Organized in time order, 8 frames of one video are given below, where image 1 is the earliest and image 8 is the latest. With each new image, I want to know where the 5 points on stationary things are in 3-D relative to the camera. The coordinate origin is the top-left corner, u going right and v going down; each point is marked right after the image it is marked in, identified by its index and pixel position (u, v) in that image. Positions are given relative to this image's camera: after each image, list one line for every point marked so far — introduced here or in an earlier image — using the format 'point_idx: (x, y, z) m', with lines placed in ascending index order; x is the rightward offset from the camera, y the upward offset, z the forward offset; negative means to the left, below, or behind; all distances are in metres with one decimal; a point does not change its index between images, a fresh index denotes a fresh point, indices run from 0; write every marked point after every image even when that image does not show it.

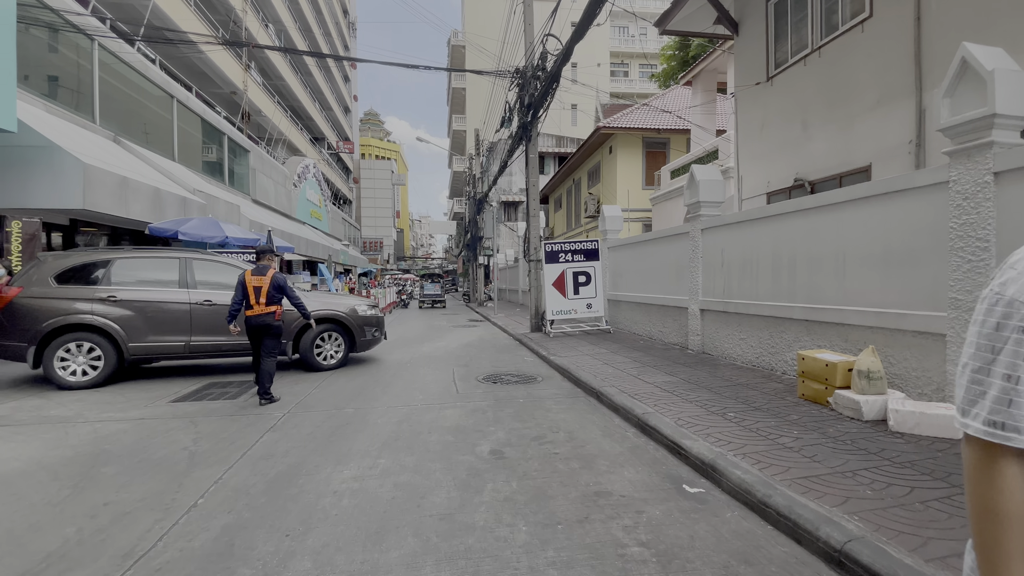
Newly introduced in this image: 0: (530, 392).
0: (+0.3, -1.5, +6.7) m
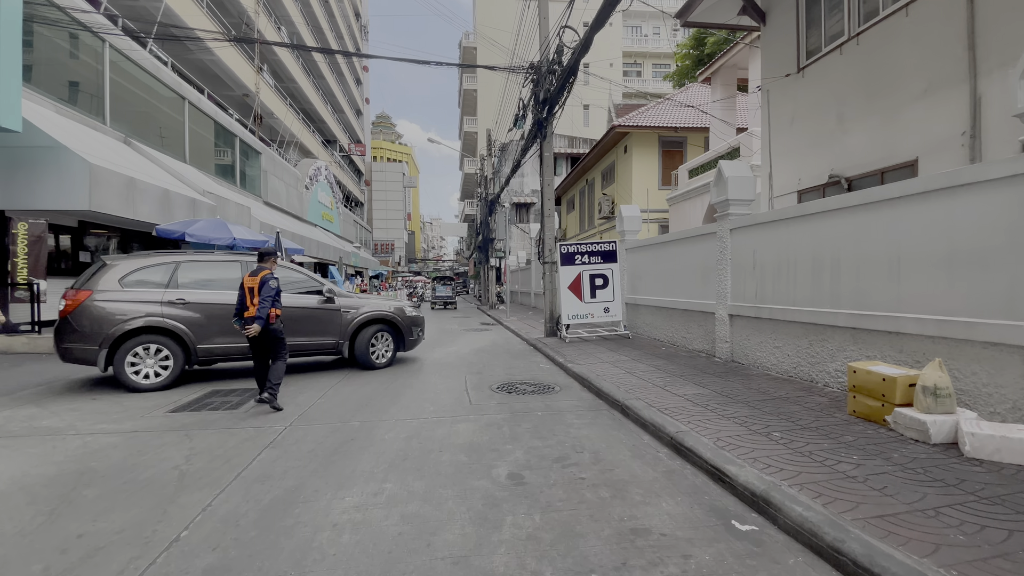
0: (+0.5, -1.5, +6.2) m
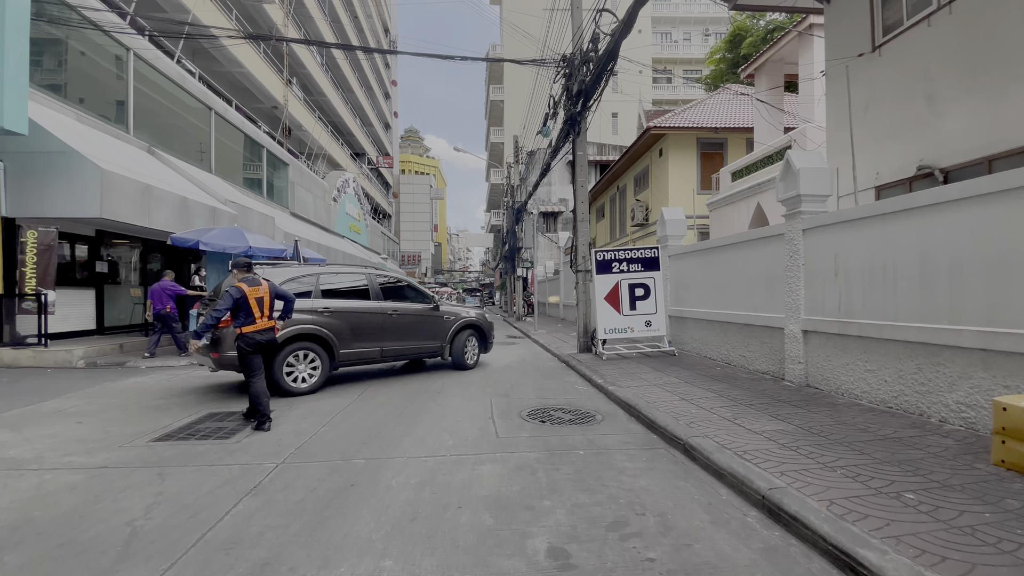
0: (+0.9, -1.7, +5.1) m
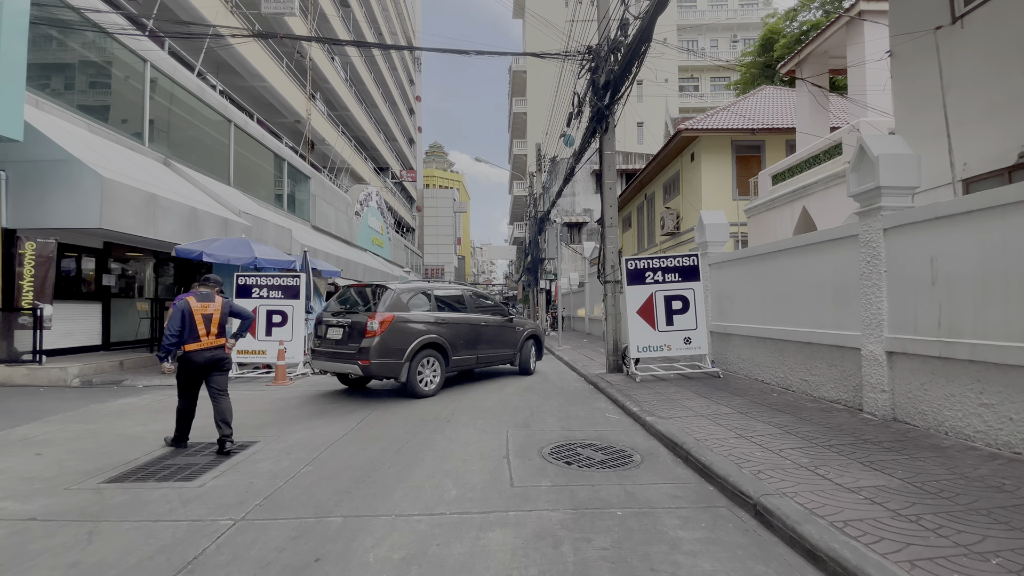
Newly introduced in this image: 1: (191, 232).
0: (+1.0, -1.8, +4.1) m
1: (-8.2, +1.5, +11.8) m
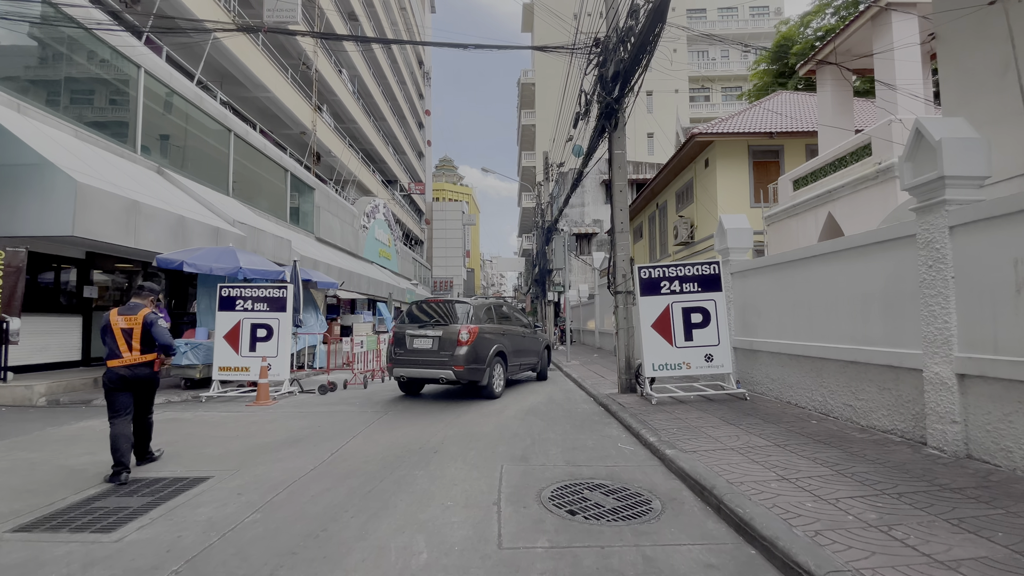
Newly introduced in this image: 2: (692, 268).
0: (+0.9, -1.8, +3.2) m
1: (-8.2, +1.2, +11.2) m
2: (+3.1, +0.3, +8.0) m
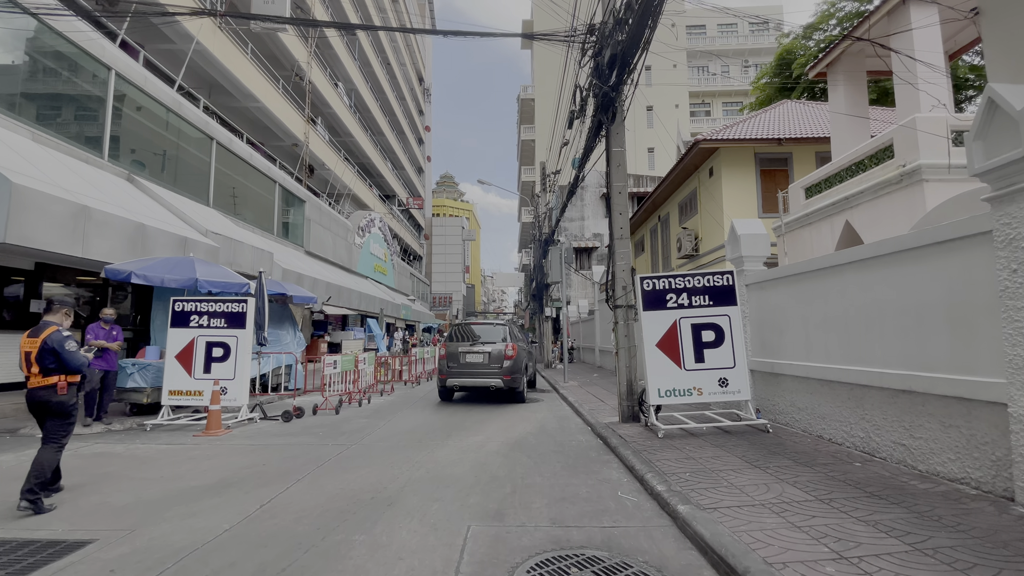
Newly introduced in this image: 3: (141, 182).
0: (+0.7, -1.9, +2.1) m
1: (-8.4, +0.9, +10.3) m
2: (+2.8, +0.1, +6.9) m
3: (-10.8, +3.1, +13.4) m
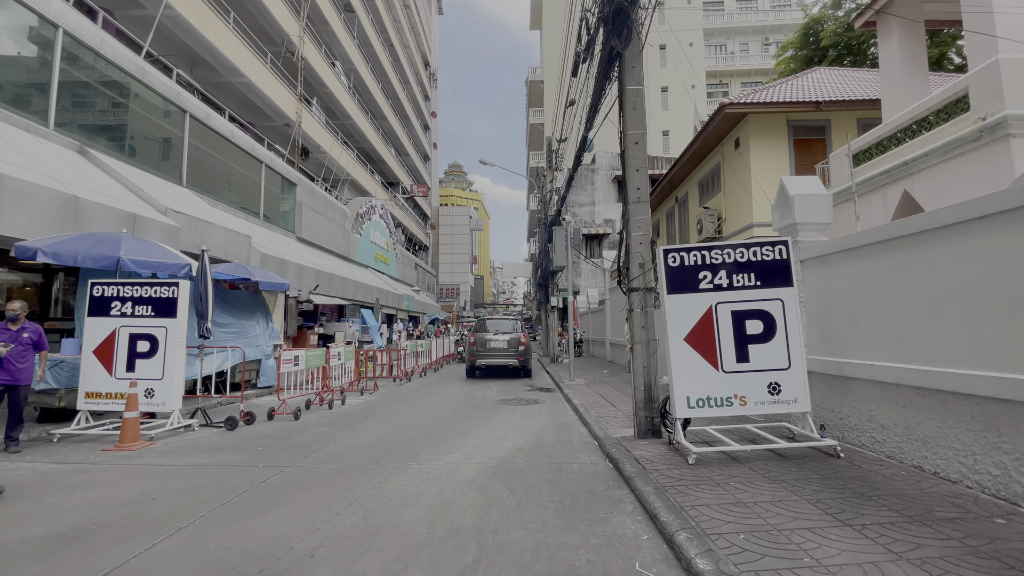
0: (+0.4, -1.7, +0.5) m
1: (-8.5, +1.2, +8.8) m
2: (+2.6, +0.4, +5.2) m
3: (-10.9, +3.5, +12.0) m
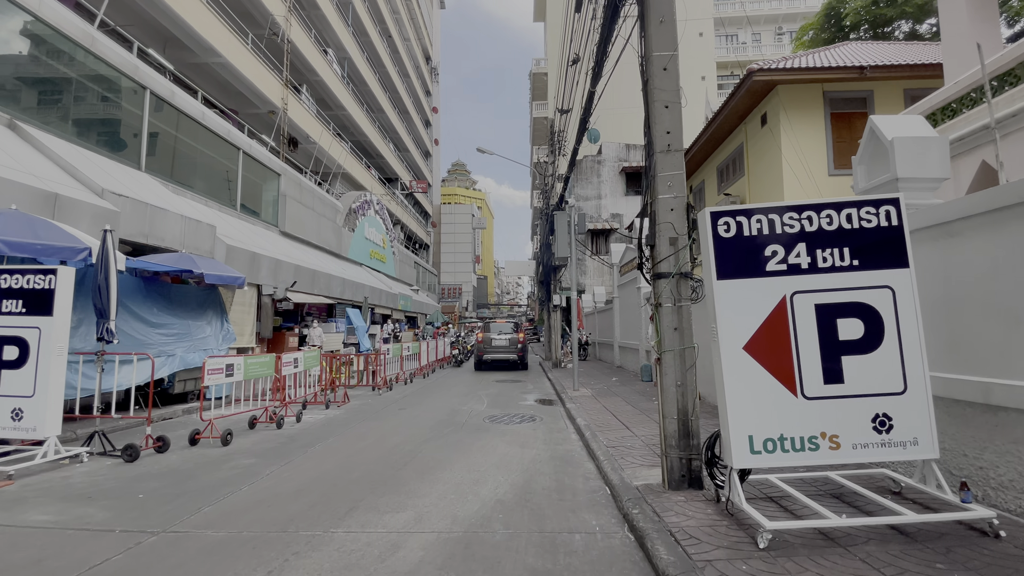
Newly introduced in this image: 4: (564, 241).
0: (+0.1, -1.5, -1.3) m
1: (-8.7, +1.3, +7.2) m
2: (+2.4, +0.5, +3.5) m
3: (-11.0, +3.6, +10.4) m
4: (+1.9, +1.5, +15.9) m
